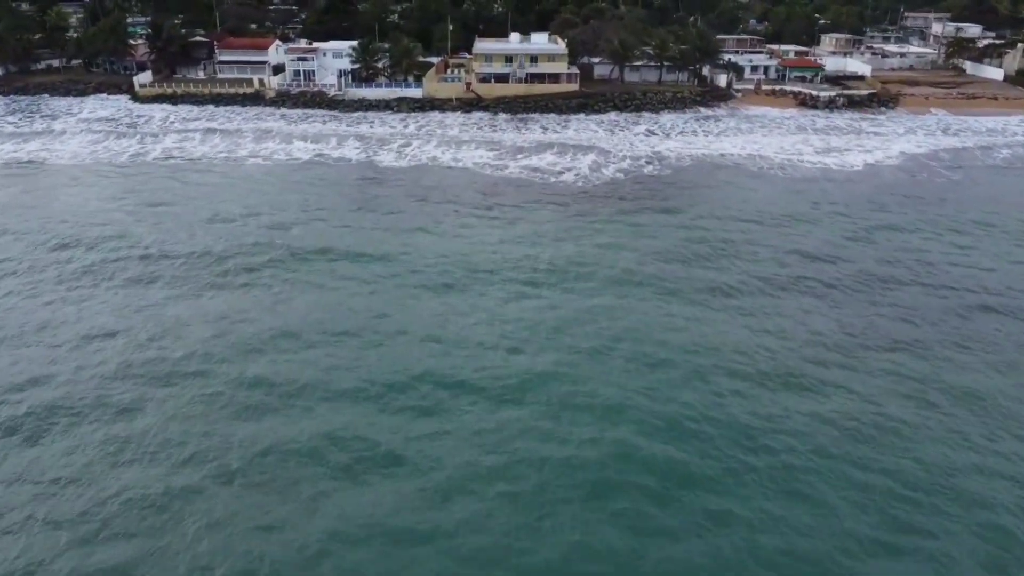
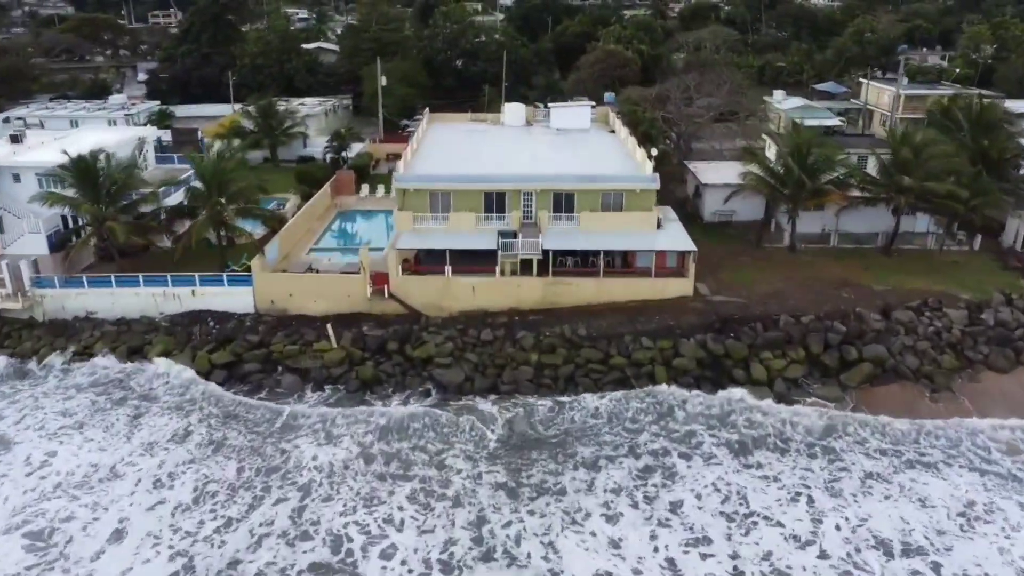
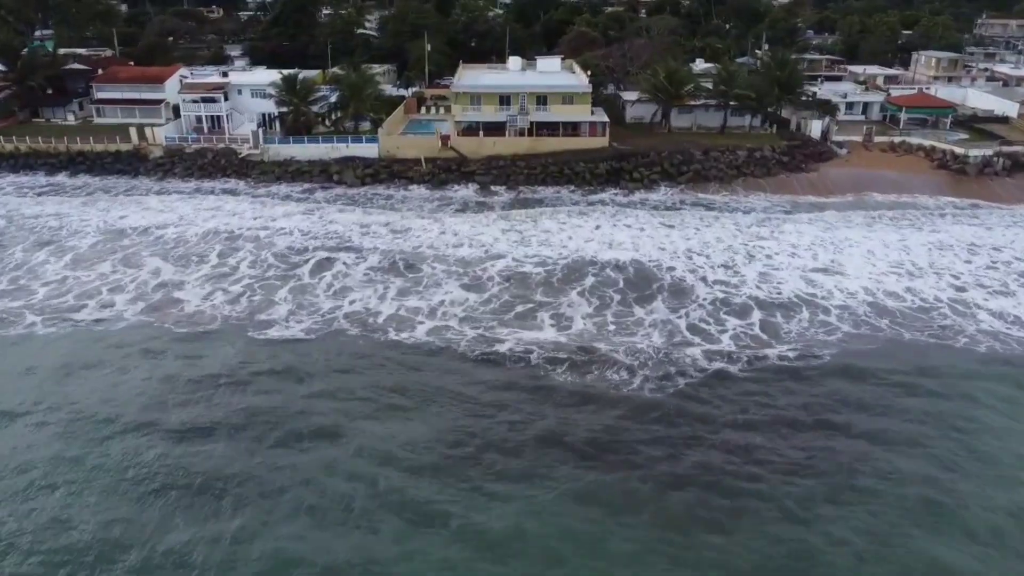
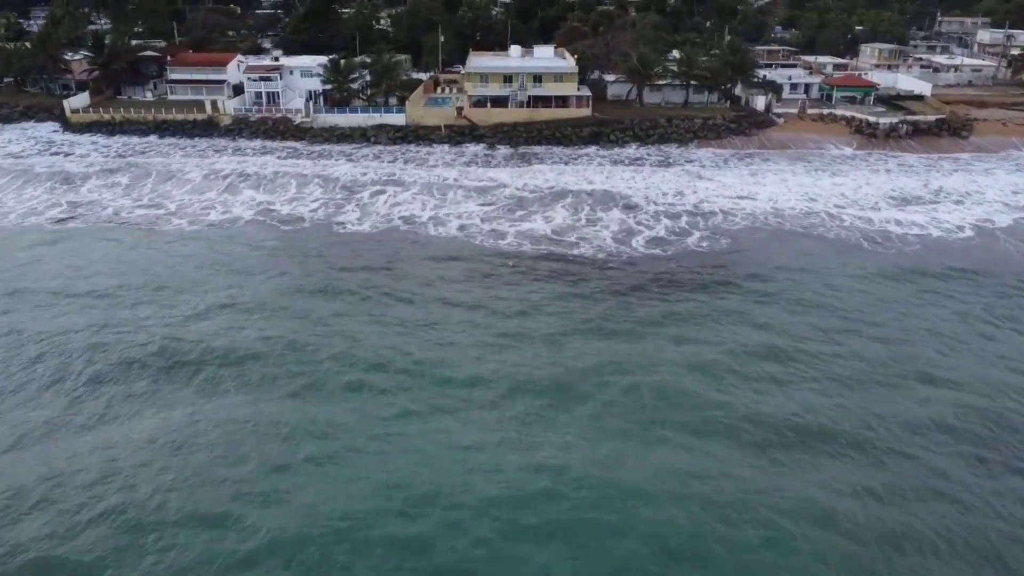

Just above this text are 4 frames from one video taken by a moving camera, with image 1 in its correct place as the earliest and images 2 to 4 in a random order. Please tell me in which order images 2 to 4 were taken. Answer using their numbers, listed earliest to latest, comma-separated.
4, 3, 2
